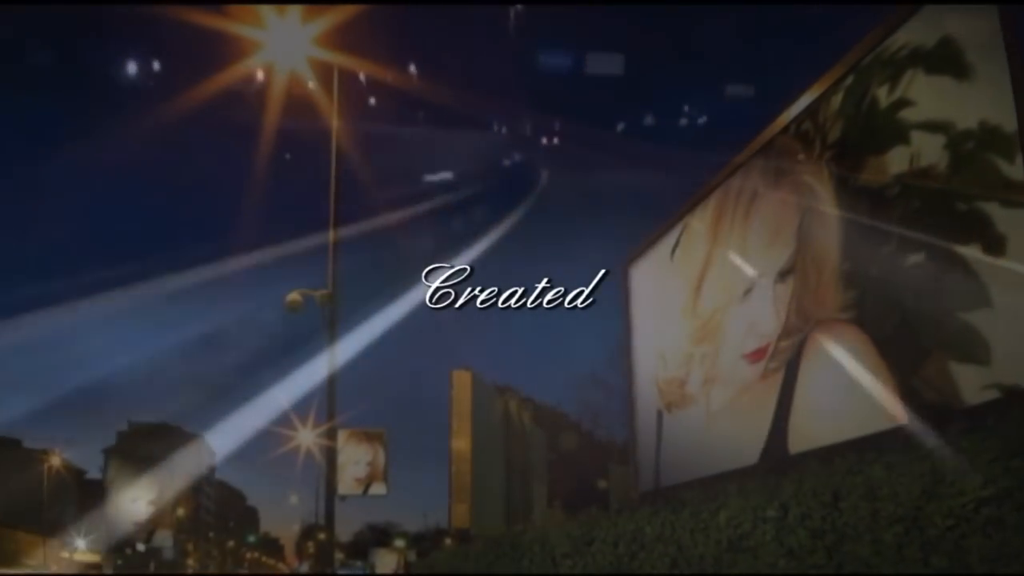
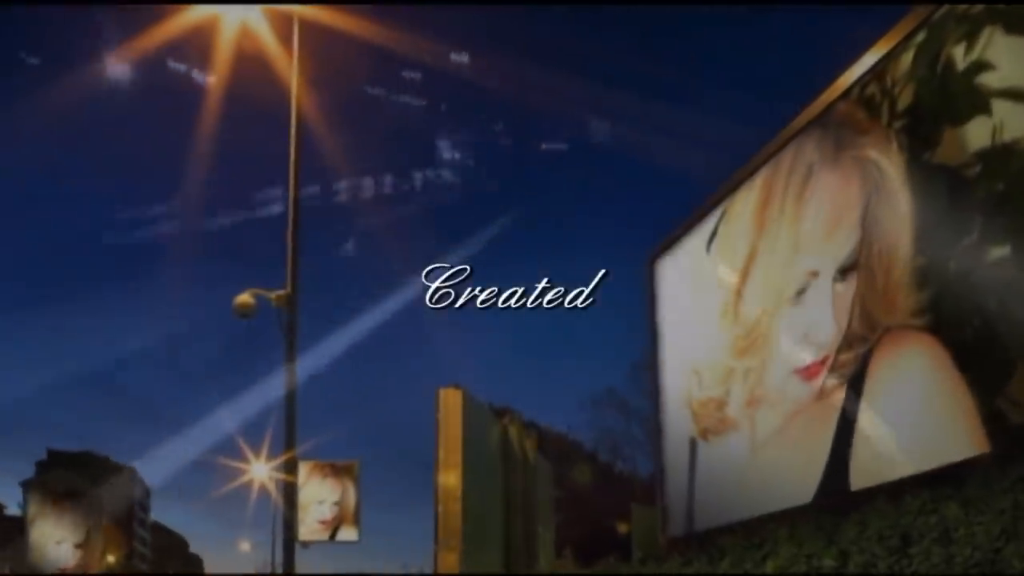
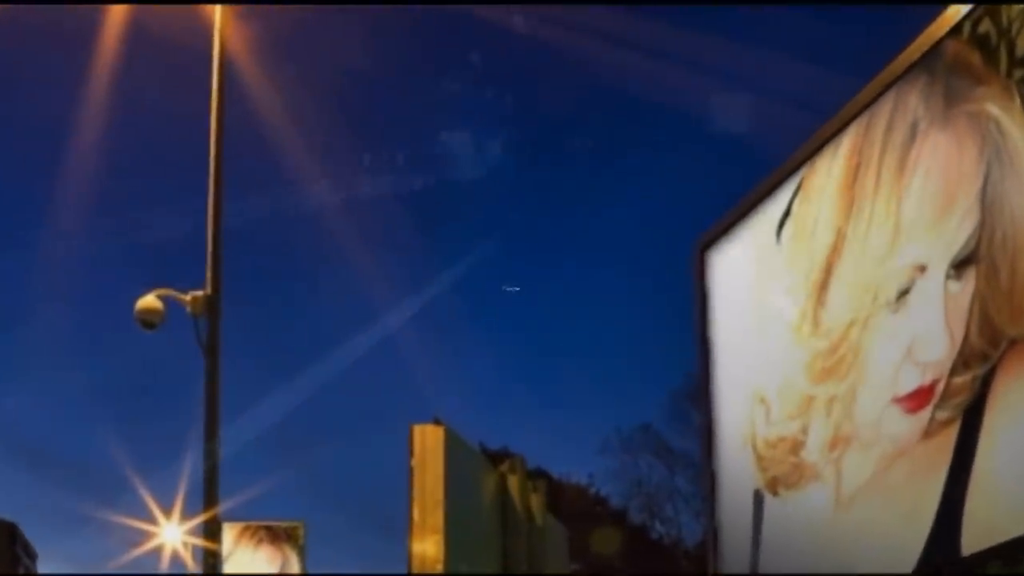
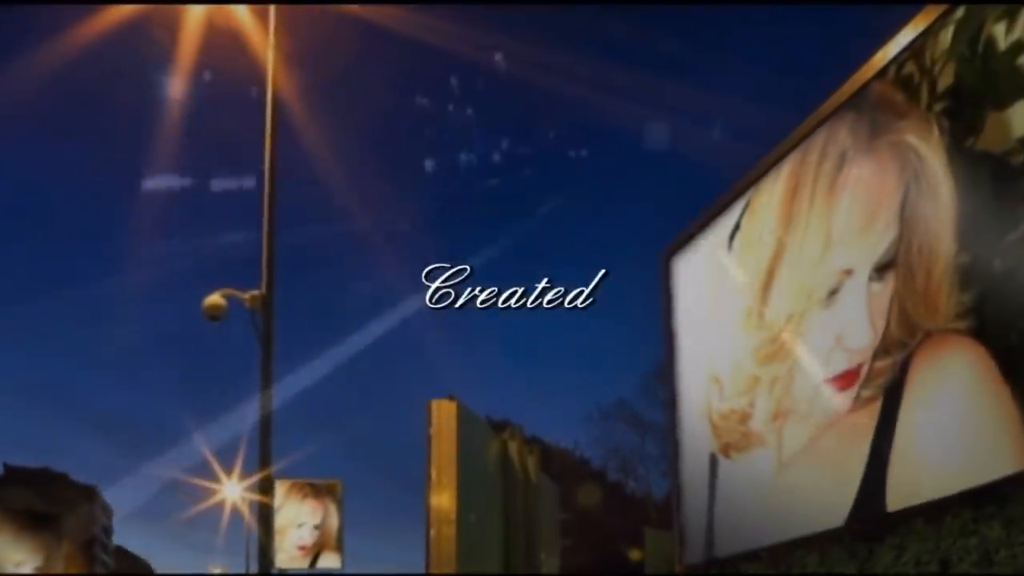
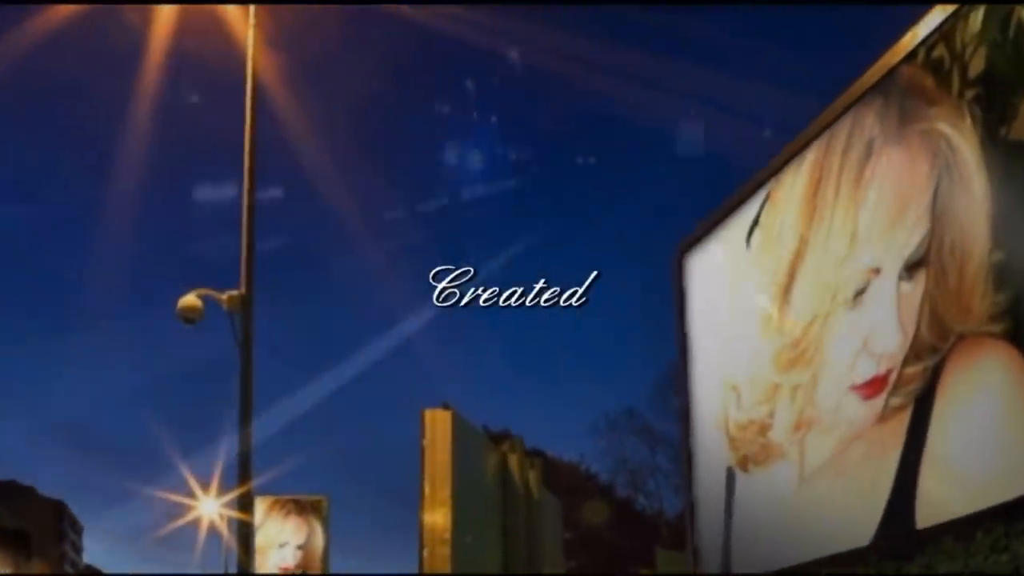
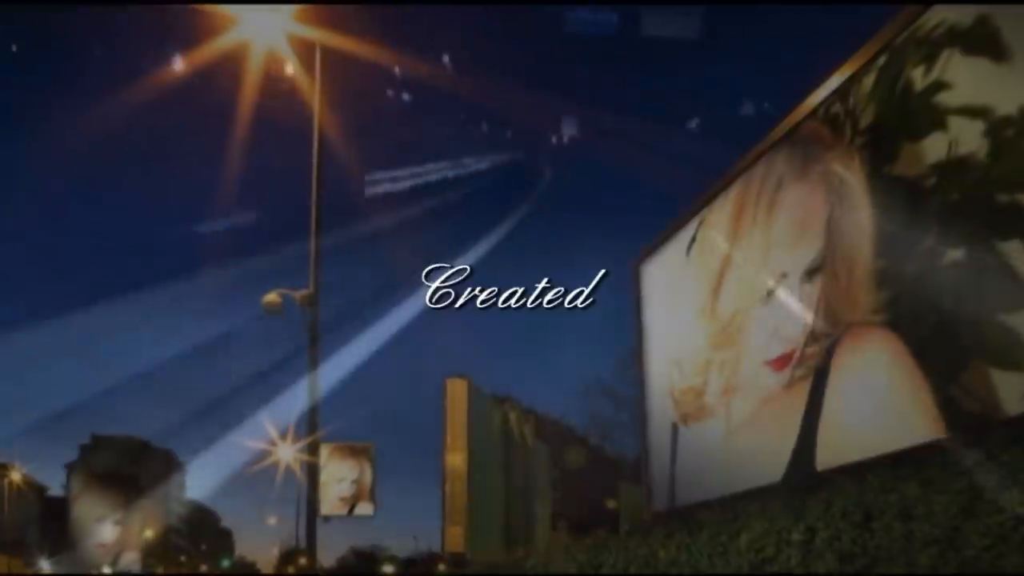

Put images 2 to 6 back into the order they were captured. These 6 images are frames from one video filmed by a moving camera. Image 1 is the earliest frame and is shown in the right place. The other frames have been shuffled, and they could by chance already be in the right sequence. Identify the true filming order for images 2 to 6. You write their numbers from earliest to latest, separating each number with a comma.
6, 2, 4, 5, 3
